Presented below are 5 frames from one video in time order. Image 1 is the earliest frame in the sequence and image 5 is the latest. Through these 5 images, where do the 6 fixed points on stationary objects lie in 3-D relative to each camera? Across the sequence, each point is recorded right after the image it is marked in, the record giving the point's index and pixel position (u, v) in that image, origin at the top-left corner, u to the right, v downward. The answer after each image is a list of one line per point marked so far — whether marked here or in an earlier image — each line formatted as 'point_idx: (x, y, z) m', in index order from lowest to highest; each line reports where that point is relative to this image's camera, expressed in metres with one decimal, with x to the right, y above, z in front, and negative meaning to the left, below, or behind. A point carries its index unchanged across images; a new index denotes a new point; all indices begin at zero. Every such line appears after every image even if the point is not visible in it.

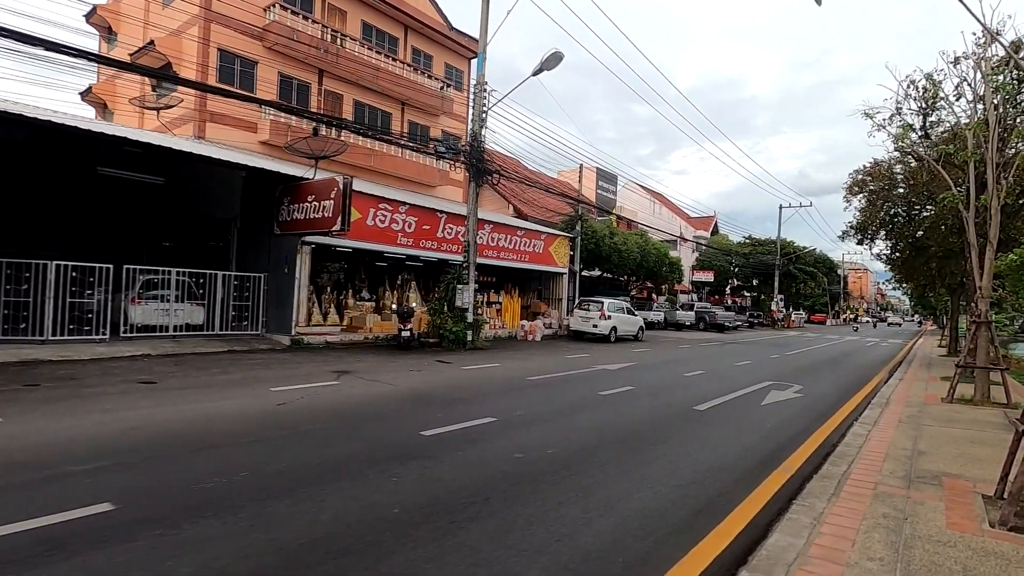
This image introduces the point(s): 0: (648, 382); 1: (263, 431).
0: (+2.8, -1.9, +12.3) m
1: (-2.9, -1.6, +7.0) m
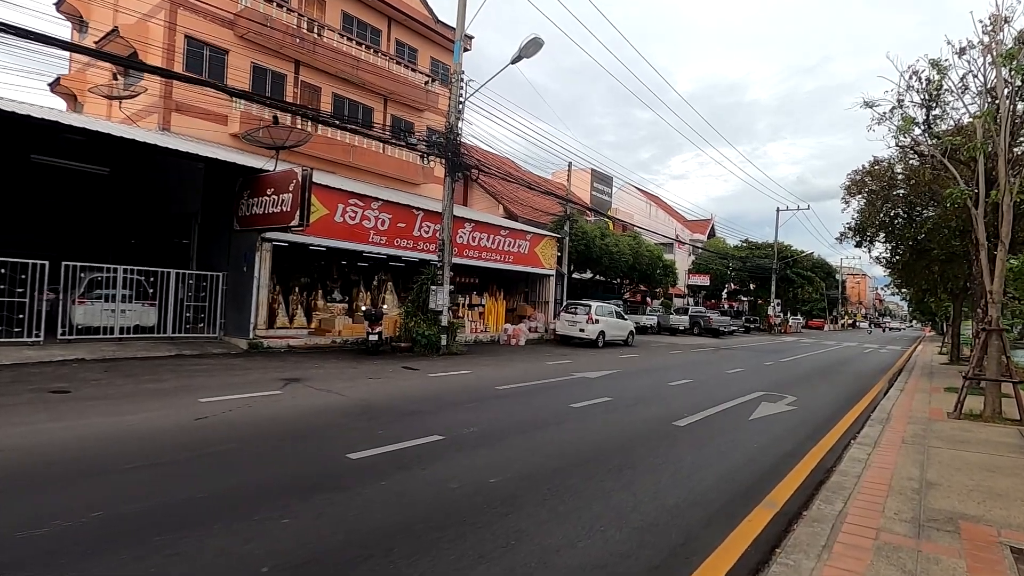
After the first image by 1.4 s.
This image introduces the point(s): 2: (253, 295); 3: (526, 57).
0: (+2.2, -1.9, +11.4) m
1: (-3.4, -1.6, +6.0) m
2: (-5.9, -0.2, +13.9) m
3: (+0.3, +5.3, +13.9) m
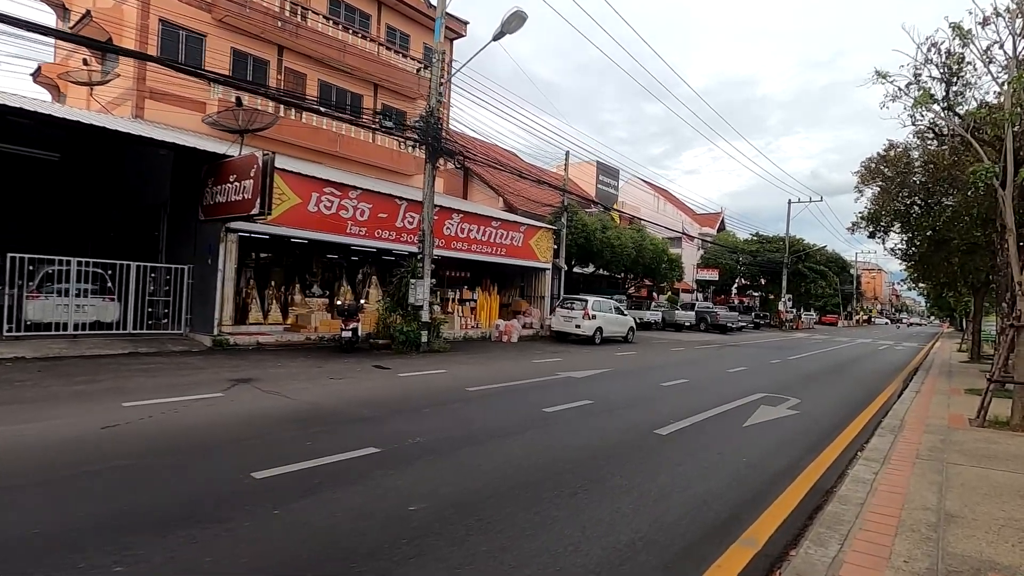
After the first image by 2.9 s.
0: (+1.7, -1.8, +10.4) m
1: (-4.0, -1.5, +5.1) m
2: (-6.3, 0.0, +13.0) m
3: (-0.1, +5.4, +12.9) m
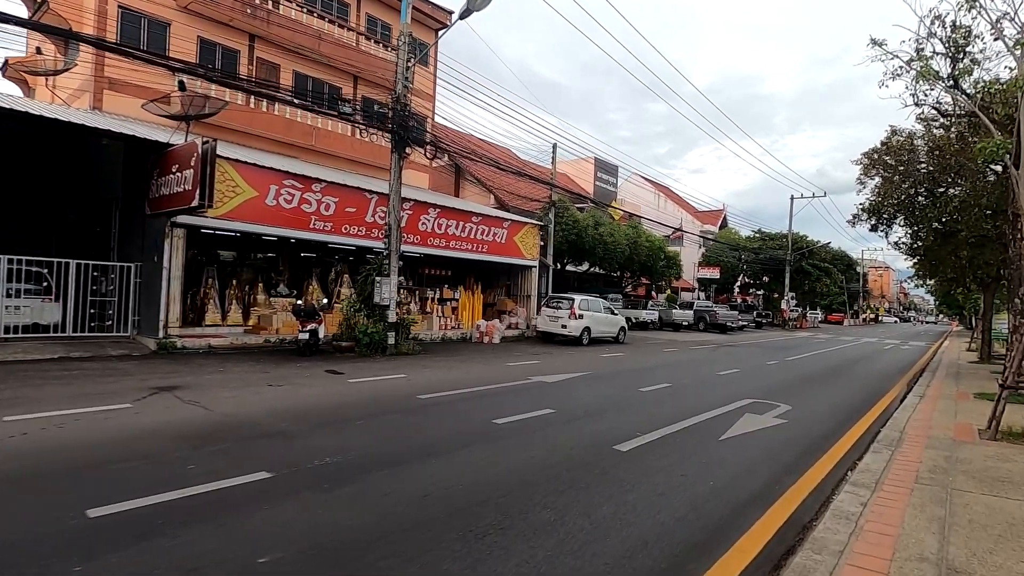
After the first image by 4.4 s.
0: (+1.1, -1.7, +9.4) m
1: (-4.7, -1.5, +4.2) m
2: (-6.9, 0.0, +12.1) m
3: (-0.7, +5.5, +11.9) m
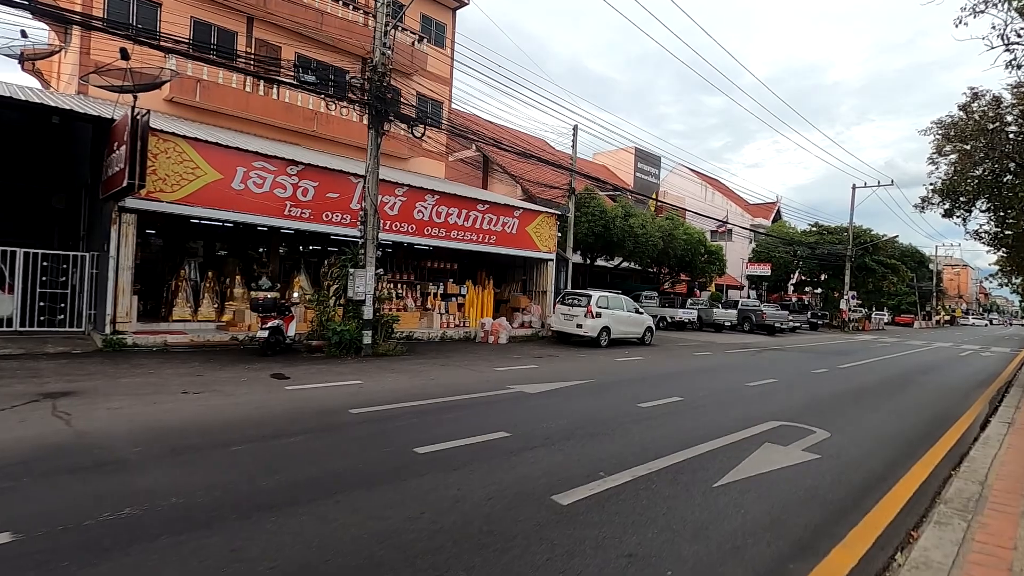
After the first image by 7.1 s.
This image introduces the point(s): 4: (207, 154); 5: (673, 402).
0: (+0.6, -1.6, +7.5) m
1: (-5.6, -1.3, +2.9) m
2: (-7.1, +0.1, +10.9) m
3: (-1.0, +5.6, +10.2) m
4: (-5.8, +2.6, +11.6) m
5: (+2.4, -1.7, +9.1) m
